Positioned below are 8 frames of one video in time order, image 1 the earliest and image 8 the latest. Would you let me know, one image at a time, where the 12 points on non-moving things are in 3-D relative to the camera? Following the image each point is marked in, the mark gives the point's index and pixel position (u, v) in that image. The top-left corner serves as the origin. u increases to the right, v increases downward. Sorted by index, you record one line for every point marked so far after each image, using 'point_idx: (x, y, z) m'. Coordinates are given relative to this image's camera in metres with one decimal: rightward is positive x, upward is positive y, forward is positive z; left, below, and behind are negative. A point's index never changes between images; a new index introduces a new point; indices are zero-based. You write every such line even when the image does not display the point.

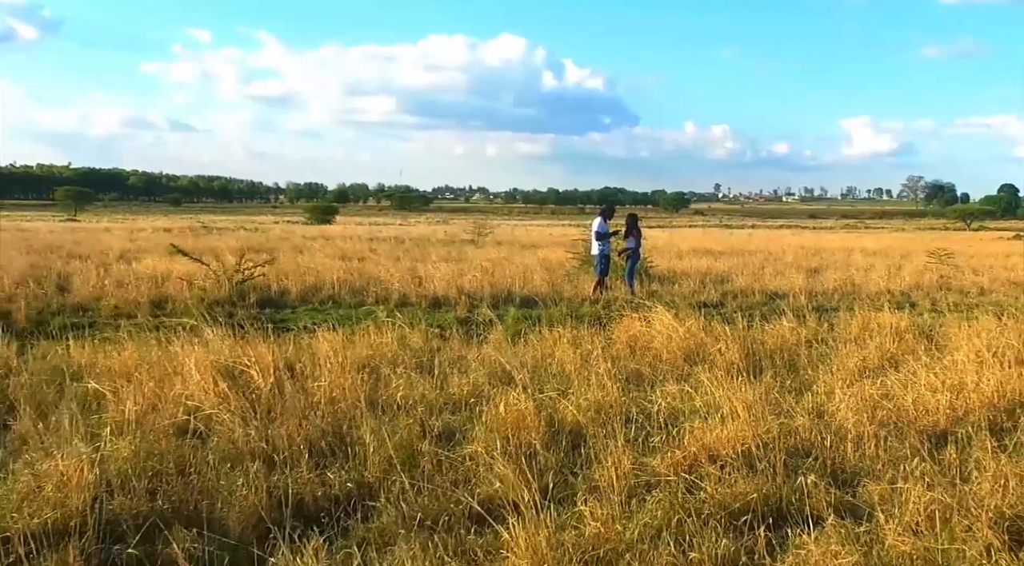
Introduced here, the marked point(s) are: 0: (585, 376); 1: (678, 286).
0: (+0.5, -0.6, +5.6) m
1: (+2.4, -0.1, +13.3) m
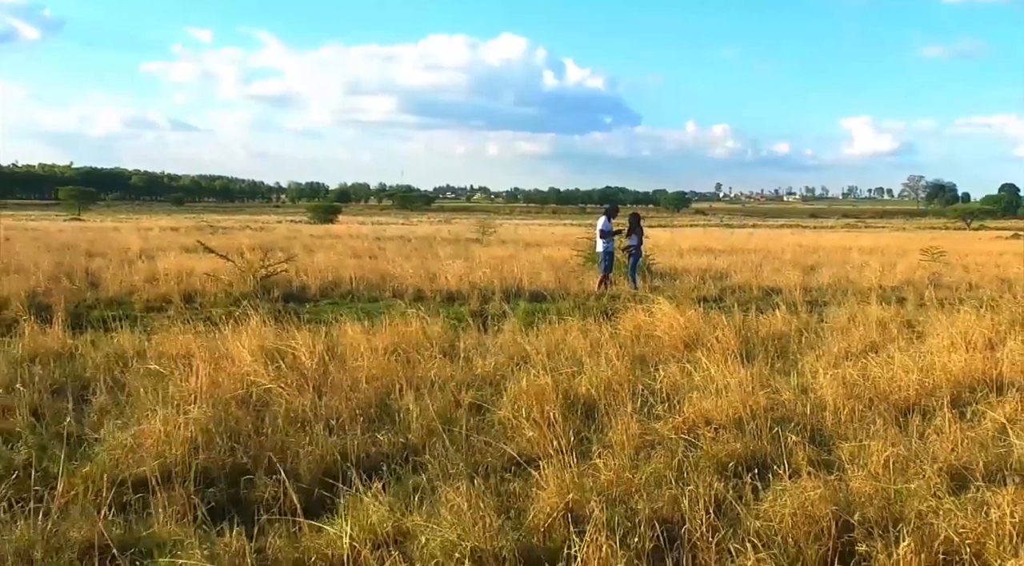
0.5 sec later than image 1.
0: (+0.6, -0.5, +6.3) m
1: (+2.5, 0.0, +13.9) m
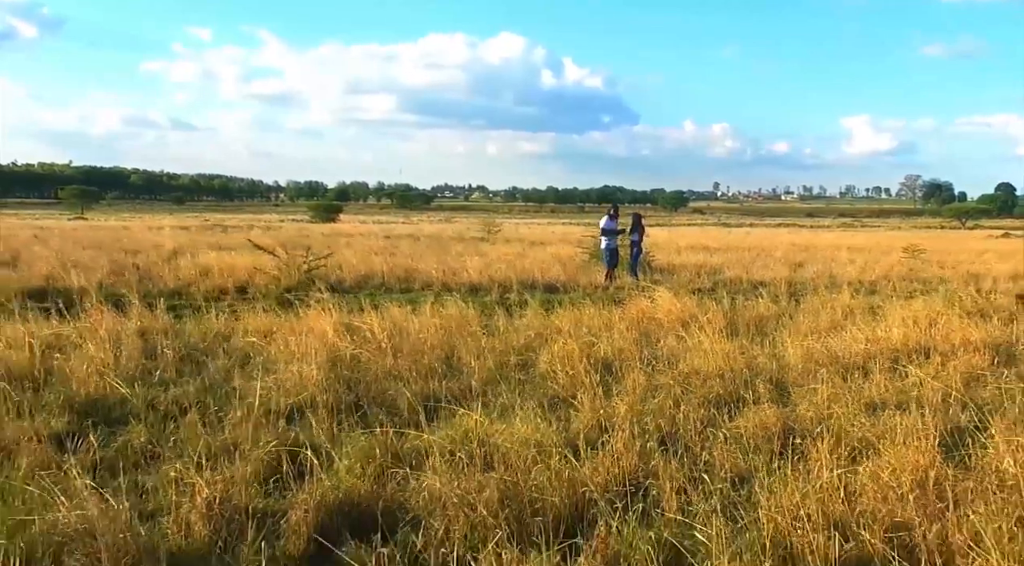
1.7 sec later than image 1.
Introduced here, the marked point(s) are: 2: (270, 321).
0: (+0.8, -0.4, +7.7) m
1: (+2.7, +0.1, +15.4) m
2: (-2.2, -0.4, +8.6) m
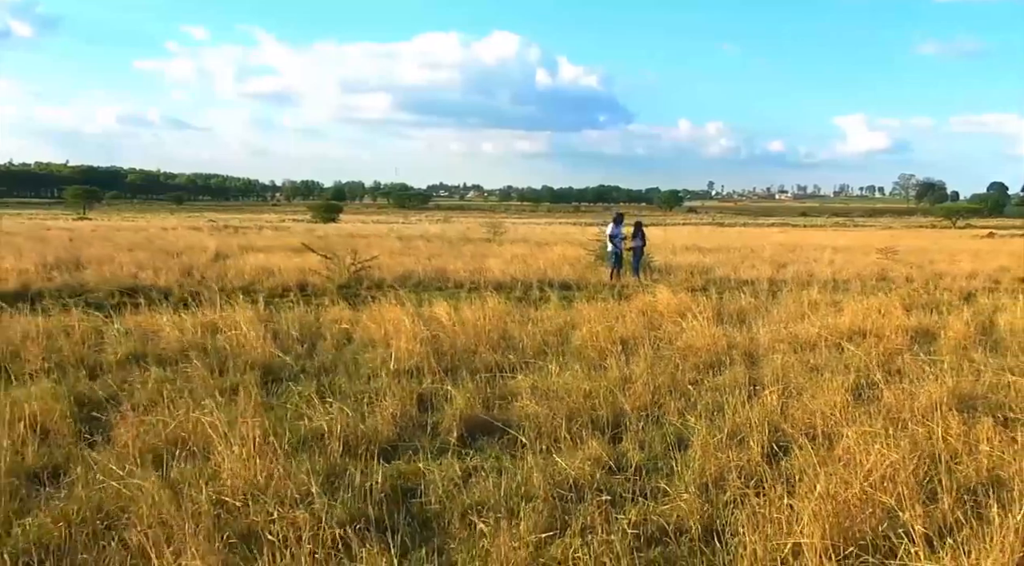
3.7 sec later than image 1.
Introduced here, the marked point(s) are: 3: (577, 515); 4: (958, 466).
0: (+1.2, -0.4, +9.9) m
1: (+3.0, +0.1, +17.6) m
2: (-1.8, -0.3, +10.8) m
3: (+0.3, -1.0, +4.0) m
4: (+2.1, -0.9, +4.5) m
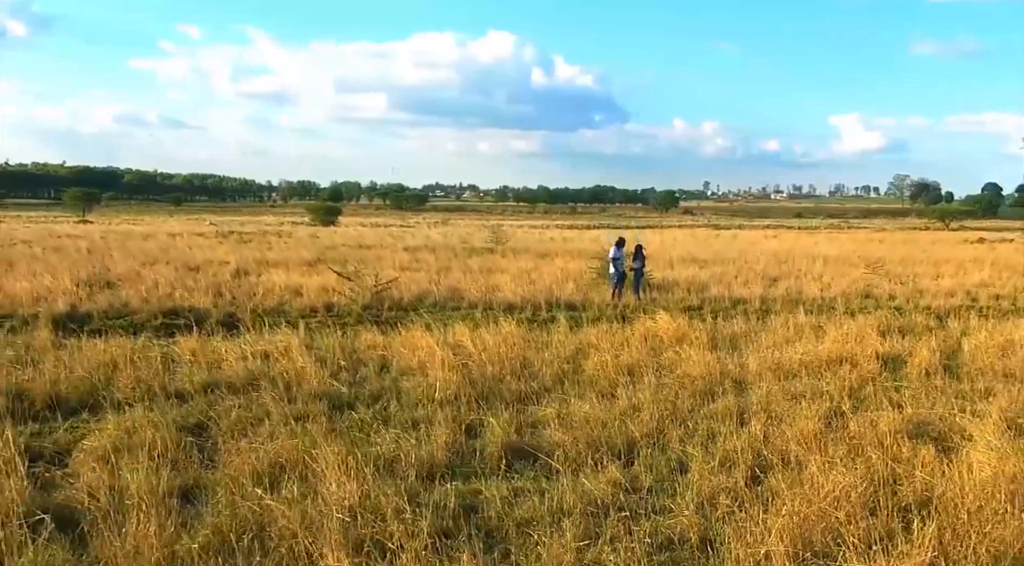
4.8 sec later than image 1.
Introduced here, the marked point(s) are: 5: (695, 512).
0: (+1.4, -0.8, +11.1) m
1: (+3.2, -0.2, +18.8) m
2: (-1.6, -0.7, +12.0) m
3: (+0.5, -1.4, +5.3) m
4: (+2.4, -1.3, +5.7) m
5: (+1.1, -1.3, +5.5) m
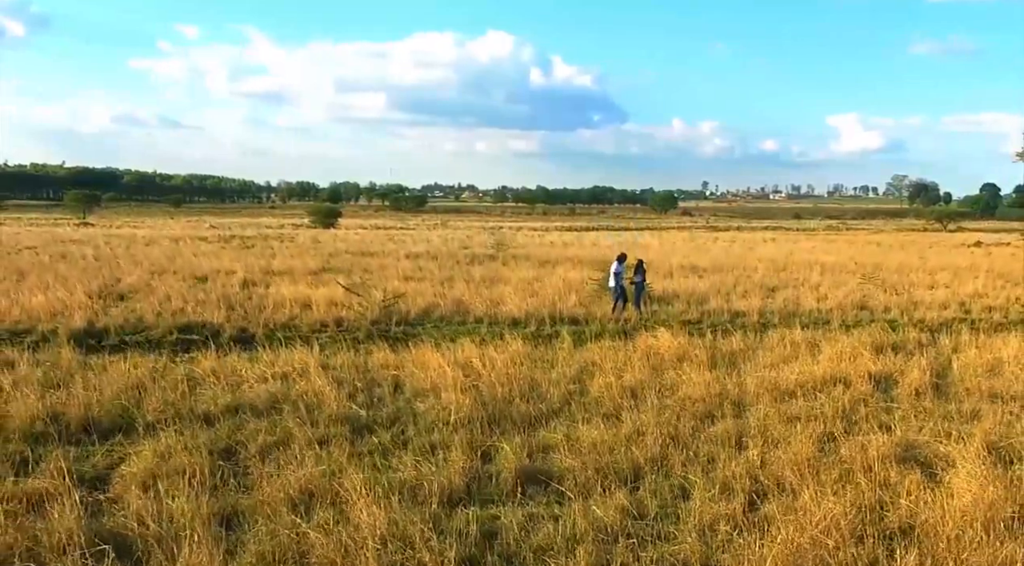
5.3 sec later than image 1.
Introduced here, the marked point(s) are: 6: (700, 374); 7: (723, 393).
0: (+1.5, -1.1, +11.6) m
1: (+3.3, -0.5, +19.3) m
2: (-1.5, -1.0, +12.4) m
3: (+0.6, -1.6, +5.7) m
4: (+2.5, -1.5, +6.2) m
5: (+1.2, -1.6, +5.9) m
6: (+2.2, -1.1, +11.0) m
7: (+2.3, -1.2, +10.2) m
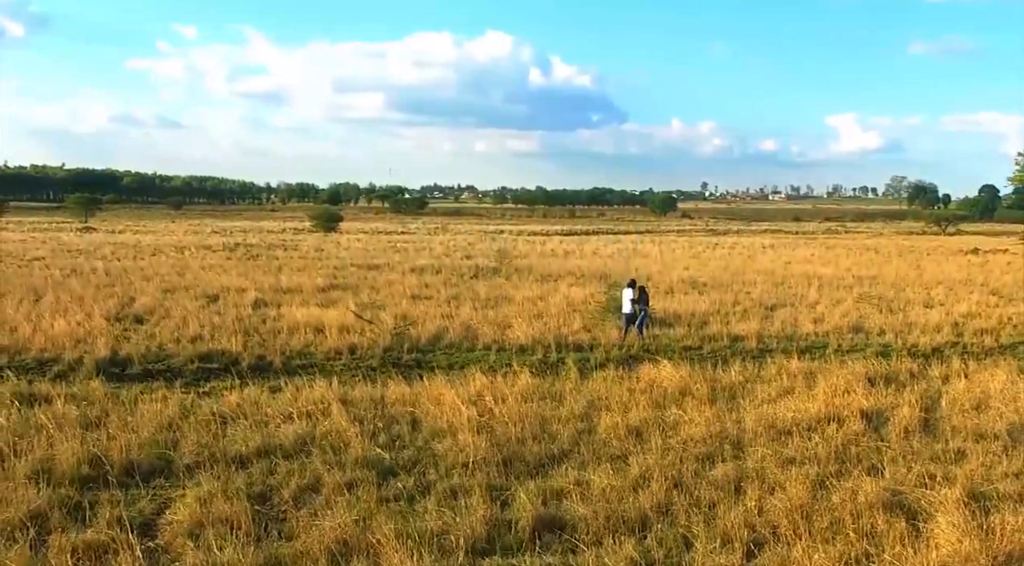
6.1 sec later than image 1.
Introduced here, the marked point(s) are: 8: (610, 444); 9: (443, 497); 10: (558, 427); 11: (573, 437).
0: (+1.6, -1.6, +12.2) m
1: (+3.4, -1.0, +19.9) m
2: (-1.4, -1.5, +13.0) m
3: (+0.8, -2.2, +6.3) m
4: (+2.6, -2.0, +6.8) m
5: (+1.3, -2.1, +6.6) m
6: (+2.3, -1.6, +11.7) m
7: (+2.4, -1.7, +10.8) m
8: (+1.1, -1.8, +10.3) m
9: (-0.6, -1.9, +8.5) m
10: (+0.5, -1.7, +11.0) m
11: (+0.7, -1.7, +10.6) m
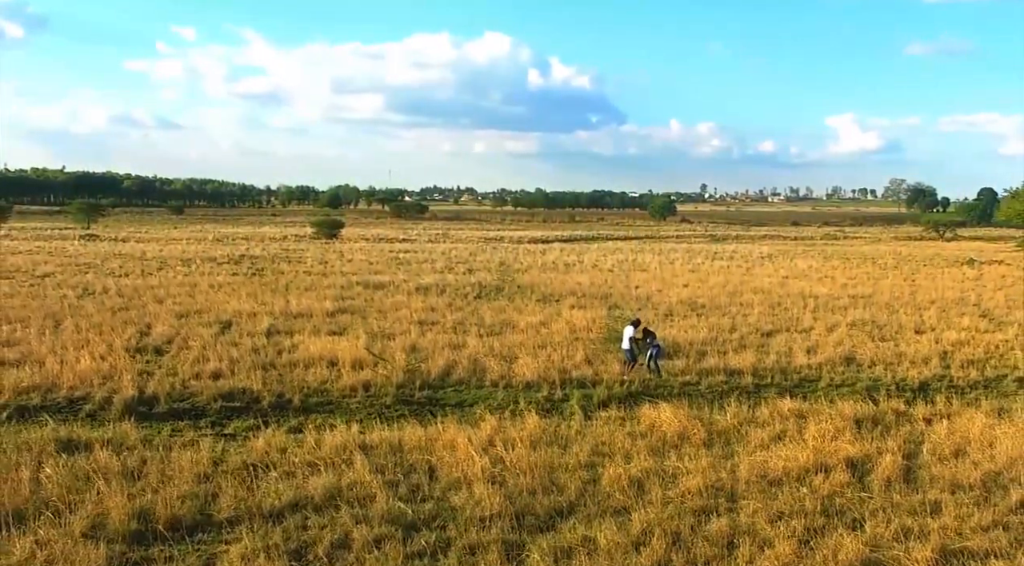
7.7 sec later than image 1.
0: (+1.7, -2.4, +13.1) m
1: (+3.5, -1.8, +20.7) m
2: (-1.3, -2.3, +13.9) m
3: (+0.9, -2.9, +7.2) m
4: (+2.7, -2.8, +7.7) m
5: (+1.4, -2.9, +7.4) m
6: (+2.5, -2.4, +12.5) m
7: (+2.6, -2.5, +11.7) m
8: (+1.2, -2.5, +11.1) m
9: (-0.5, -2.7, +9.4) m
10: (+0.7, -2.4, +11.9) m
11: (+0.8, -2.5, +11.4) m
